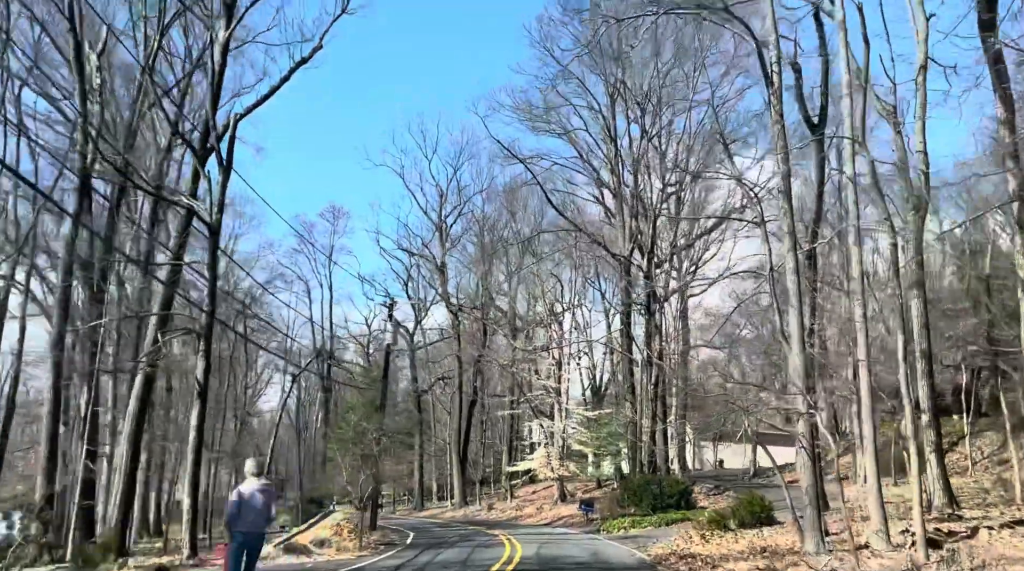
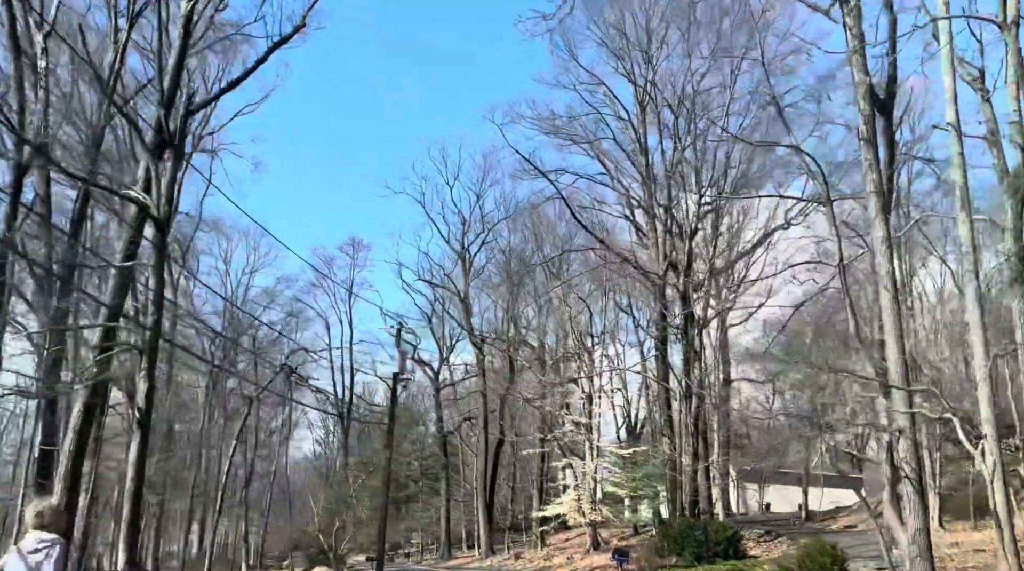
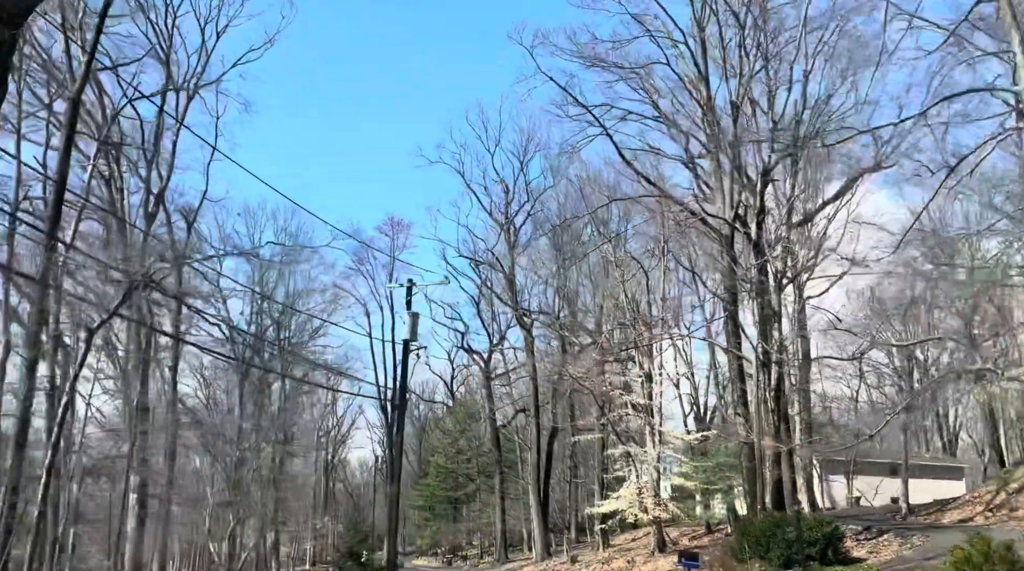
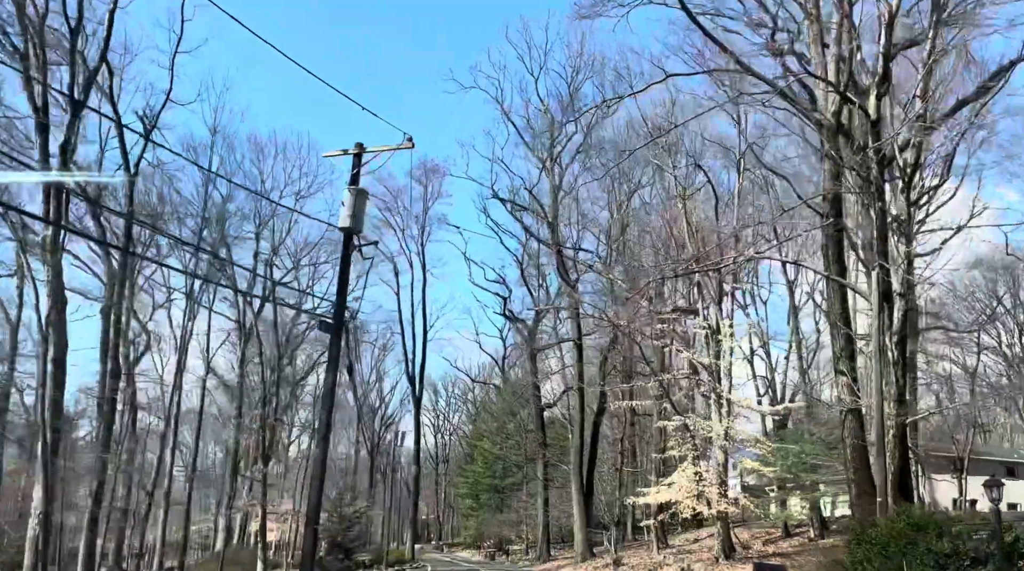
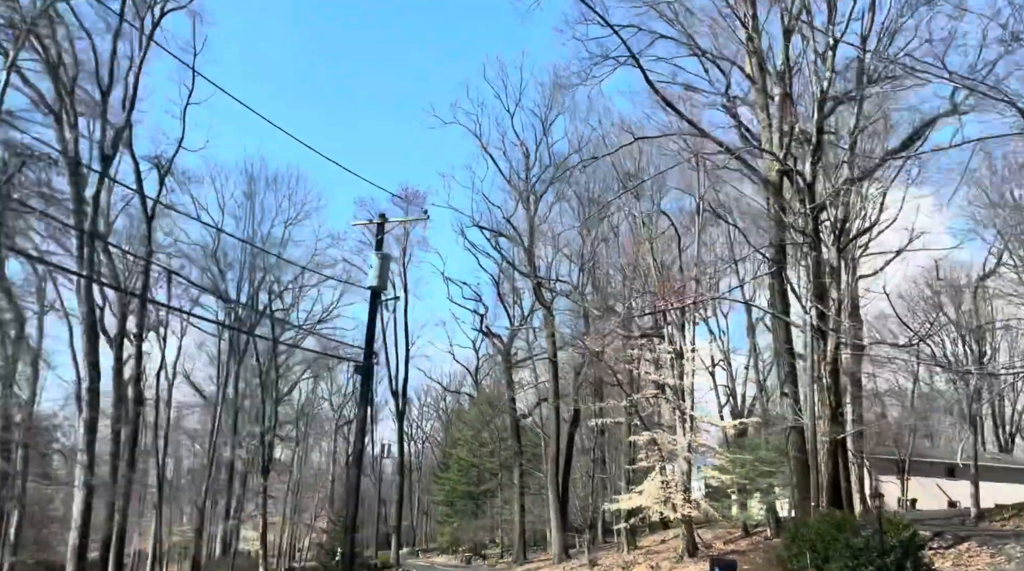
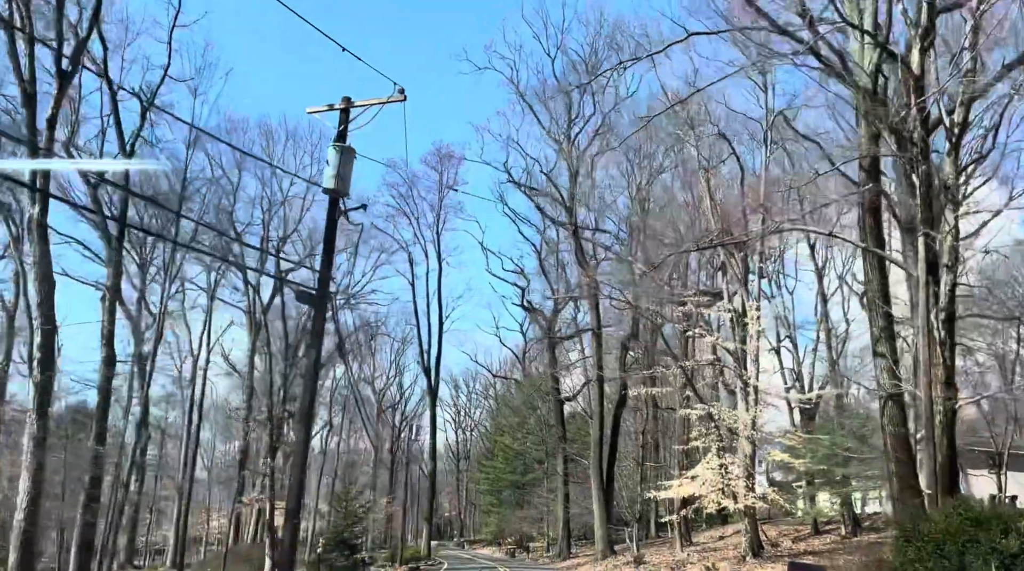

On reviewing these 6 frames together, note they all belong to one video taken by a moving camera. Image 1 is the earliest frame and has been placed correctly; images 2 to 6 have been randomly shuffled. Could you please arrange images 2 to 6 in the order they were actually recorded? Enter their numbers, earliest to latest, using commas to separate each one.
2, 3, 5, 4, 6
